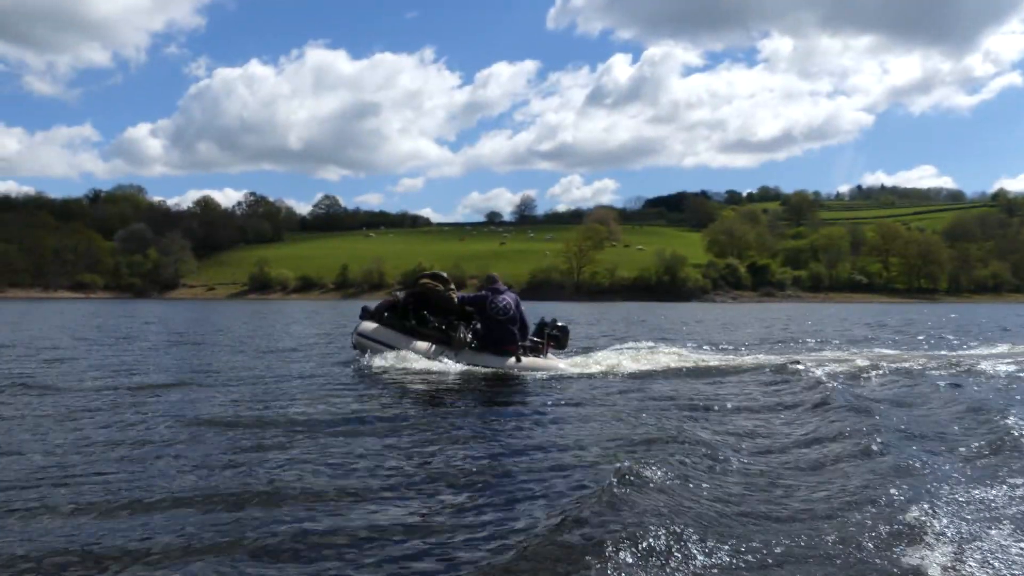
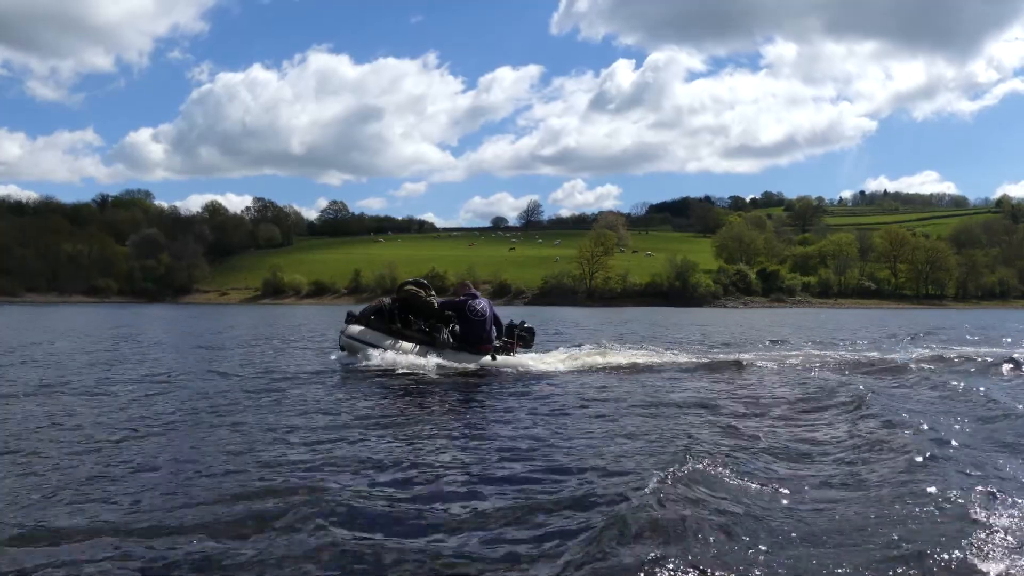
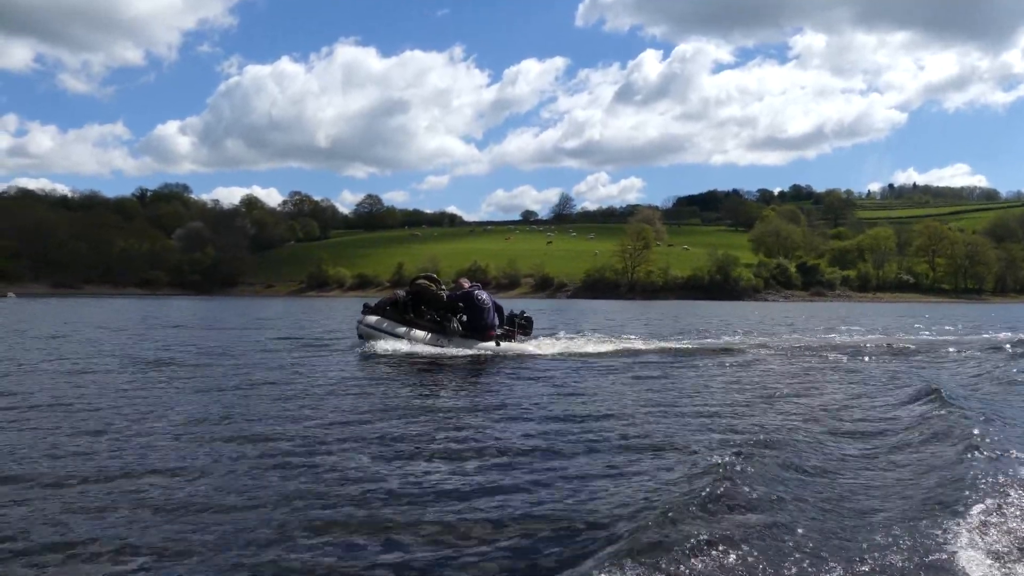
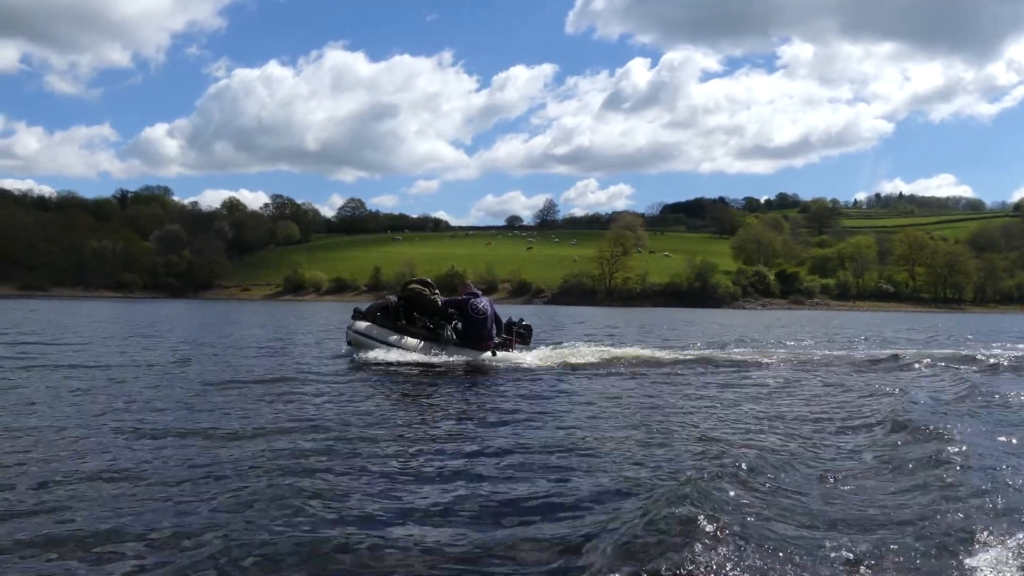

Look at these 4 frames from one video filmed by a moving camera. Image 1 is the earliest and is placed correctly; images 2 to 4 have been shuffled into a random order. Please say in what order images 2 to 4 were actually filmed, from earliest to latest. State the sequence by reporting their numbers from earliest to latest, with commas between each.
2, 4, 3
